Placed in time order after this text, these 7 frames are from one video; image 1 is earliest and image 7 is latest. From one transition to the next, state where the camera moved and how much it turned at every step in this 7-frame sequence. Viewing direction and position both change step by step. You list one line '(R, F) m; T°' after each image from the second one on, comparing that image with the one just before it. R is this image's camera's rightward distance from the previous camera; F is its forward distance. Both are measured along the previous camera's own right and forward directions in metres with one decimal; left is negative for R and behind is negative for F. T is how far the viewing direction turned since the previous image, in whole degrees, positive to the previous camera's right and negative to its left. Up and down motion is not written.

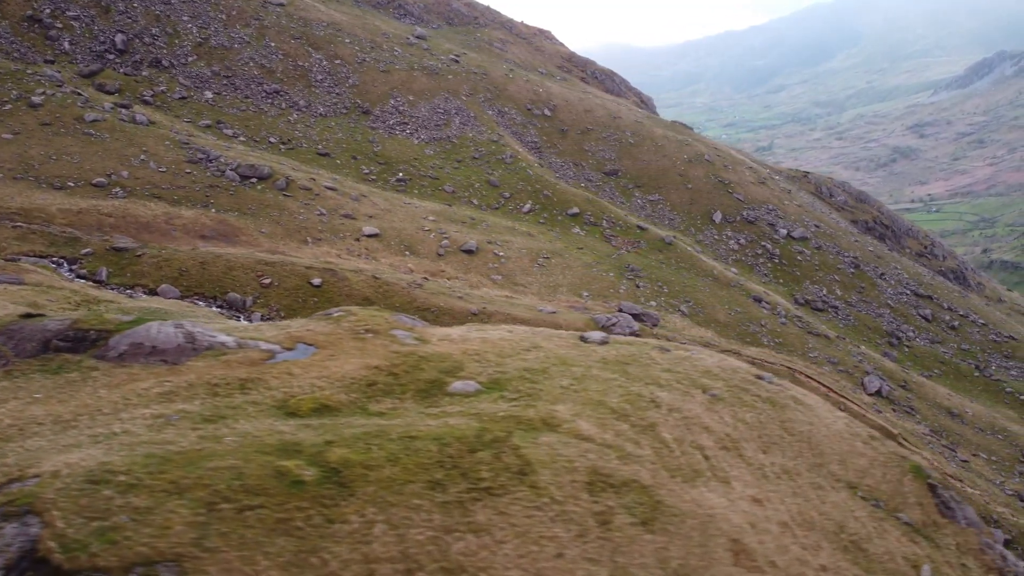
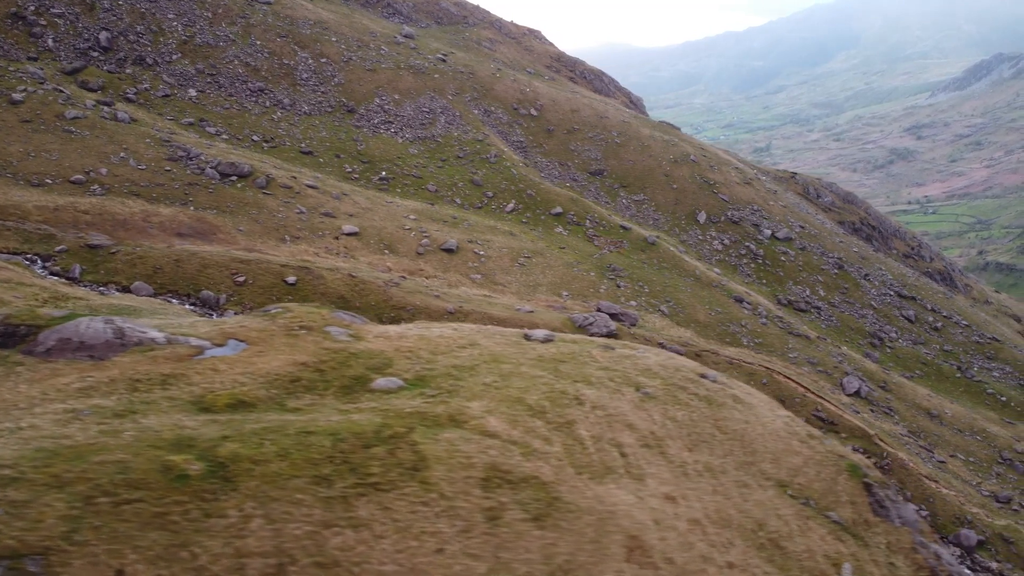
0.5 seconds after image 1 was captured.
(+1.3, 0.0) m; 0°
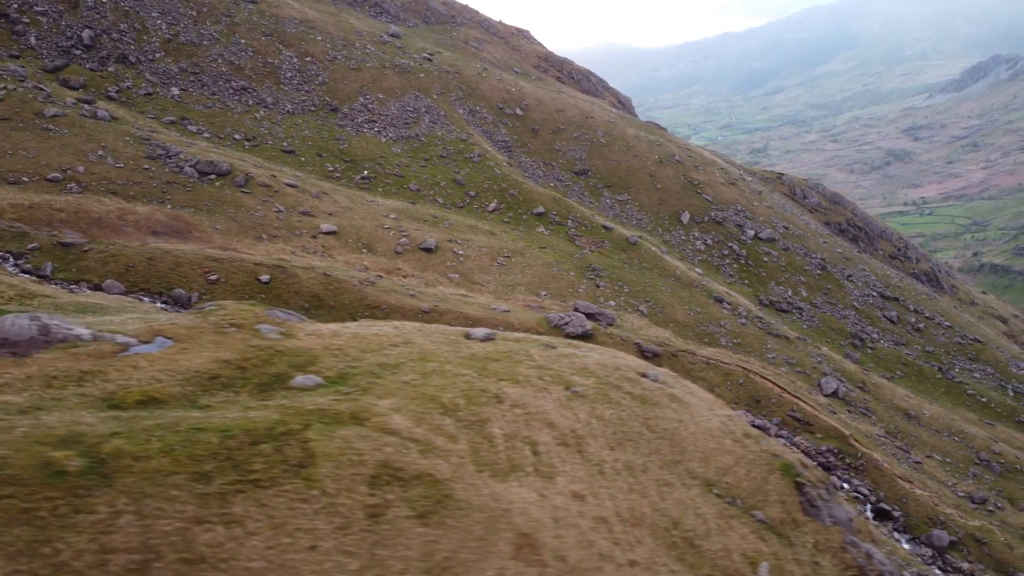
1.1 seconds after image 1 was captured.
(+1.4, 0.0) m; 0°
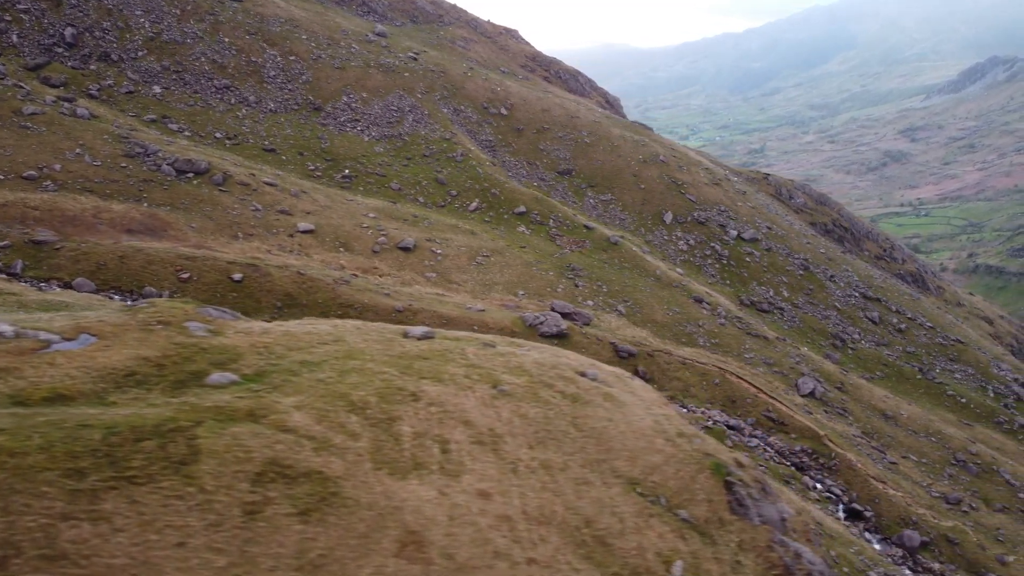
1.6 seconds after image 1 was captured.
(+1.4, 0.0) m; 0°
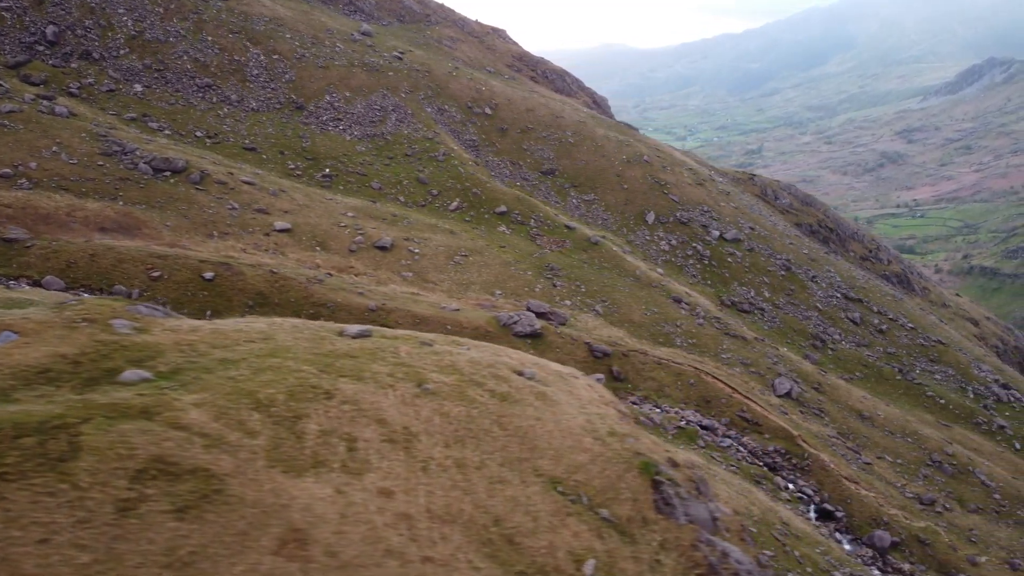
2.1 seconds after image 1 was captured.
(+1.5, 0.0) m; 0°
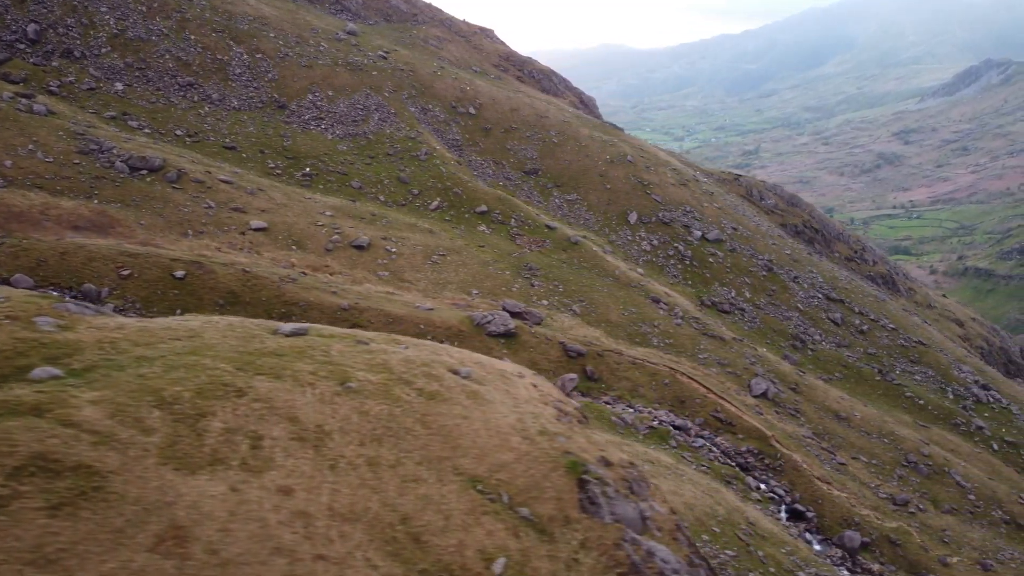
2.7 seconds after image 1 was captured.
(+1.5, 0.0) m; 0°
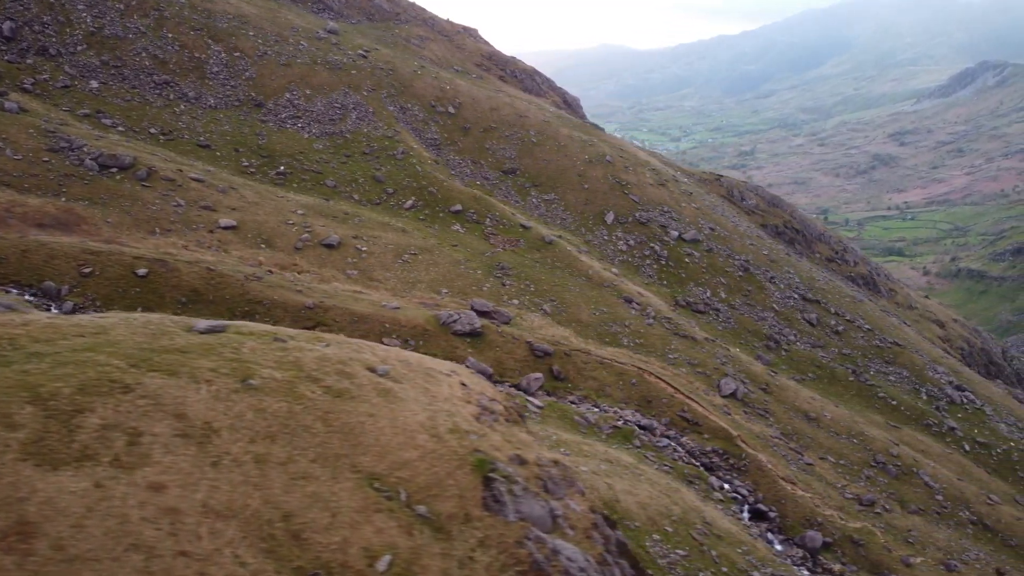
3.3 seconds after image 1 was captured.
(+1.9, 0.0) m; 0°
